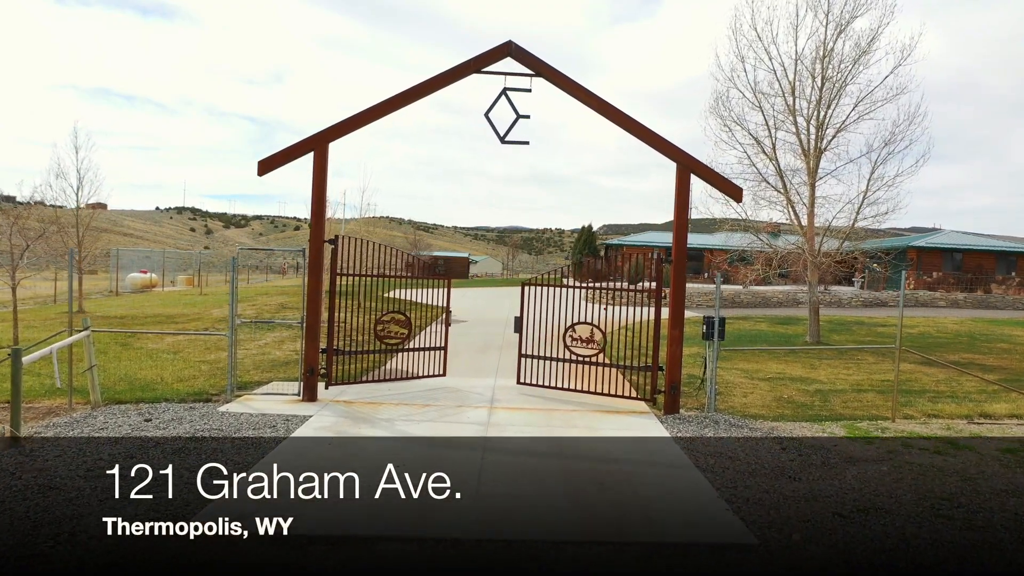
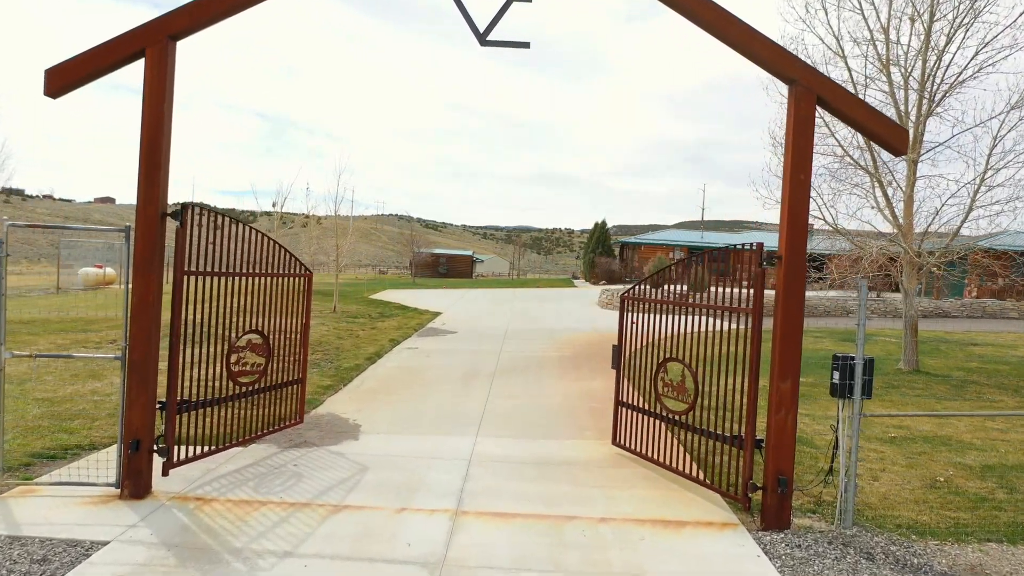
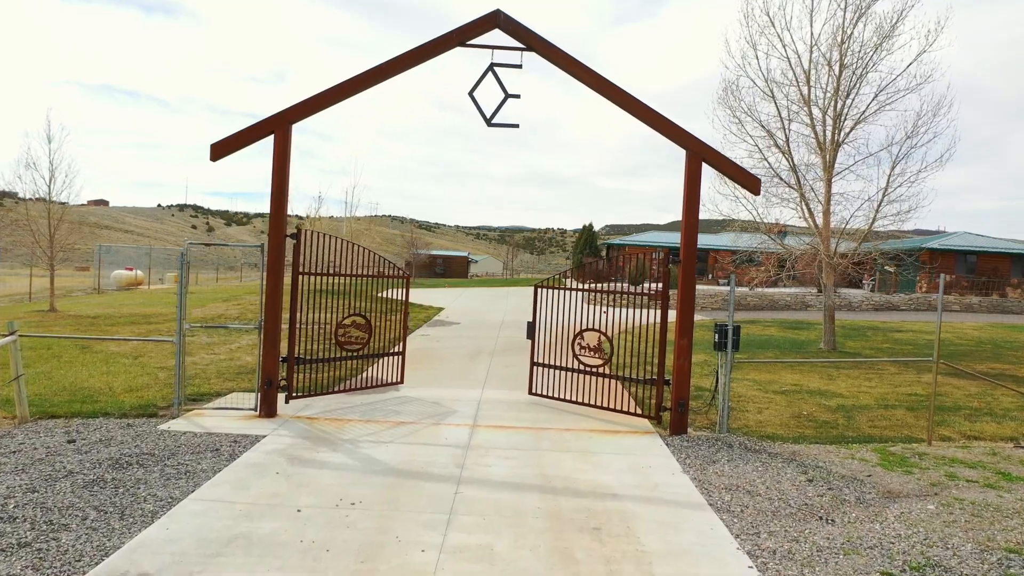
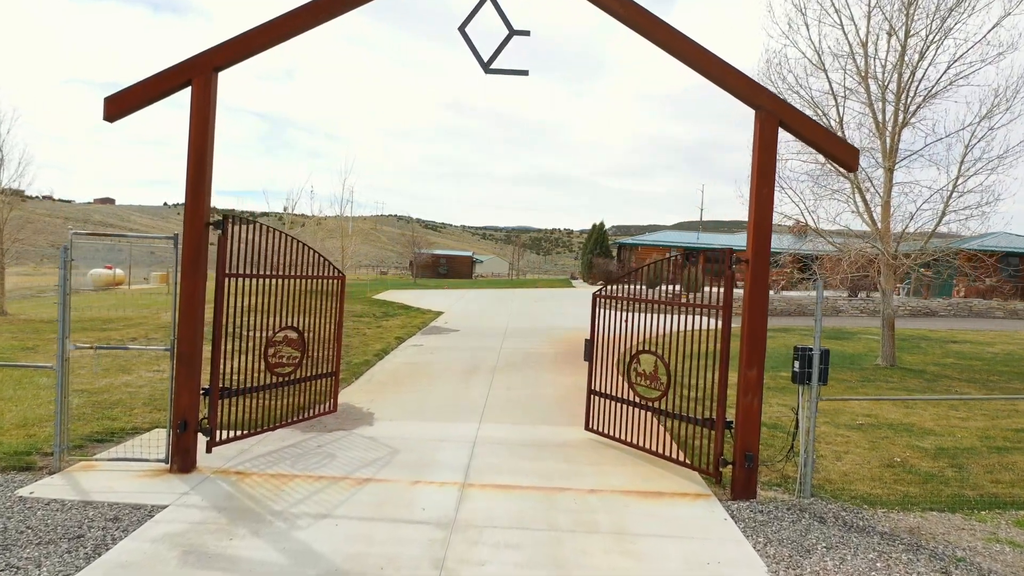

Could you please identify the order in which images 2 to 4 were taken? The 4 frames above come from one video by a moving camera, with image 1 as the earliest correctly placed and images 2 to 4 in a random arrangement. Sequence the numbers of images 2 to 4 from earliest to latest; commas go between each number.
3, 4, 2
